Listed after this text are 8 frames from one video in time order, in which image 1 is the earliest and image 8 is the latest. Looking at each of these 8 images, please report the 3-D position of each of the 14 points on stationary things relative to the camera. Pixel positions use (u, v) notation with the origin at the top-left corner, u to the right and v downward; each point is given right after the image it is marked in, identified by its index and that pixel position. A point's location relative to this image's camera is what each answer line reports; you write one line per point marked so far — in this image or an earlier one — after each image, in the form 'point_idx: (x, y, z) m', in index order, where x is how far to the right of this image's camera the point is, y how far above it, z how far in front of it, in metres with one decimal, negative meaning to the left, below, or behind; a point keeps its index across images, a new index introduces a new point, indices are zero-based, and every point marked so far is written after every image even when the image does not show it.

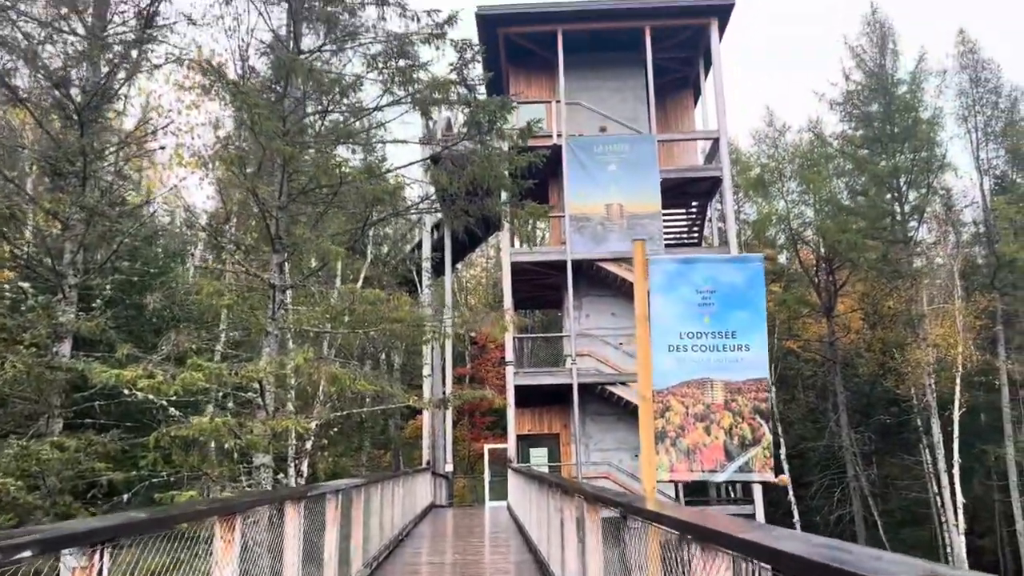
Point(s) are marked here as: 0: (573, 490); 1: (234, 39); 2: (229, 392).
0: (+0.7, -1.8, +7.2) m
1: (-3.3, +2.9, +10.2) m
2: (-3.2, -1.2, +9.4) m
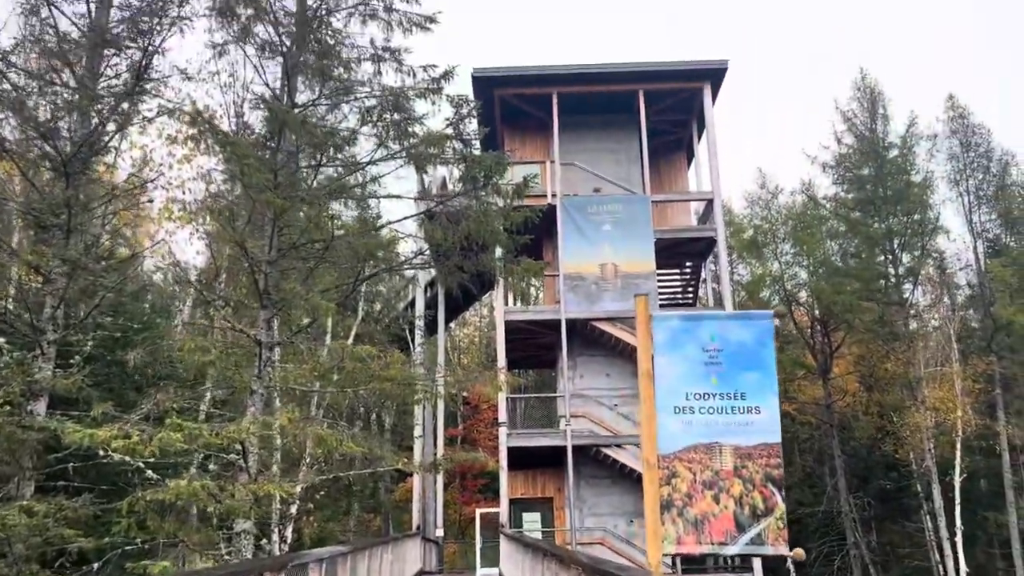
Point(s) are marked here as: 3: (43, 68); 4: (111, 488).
0: (+0.6, -2.2, +6.7) m
1: (-3.3, +2.2, +10.0) m
2: (-3.2, -1.8, +9.0) m
3: (-5.5, +2.6, +9.8) m
4: (-4.5, -2.3, +9.6) m
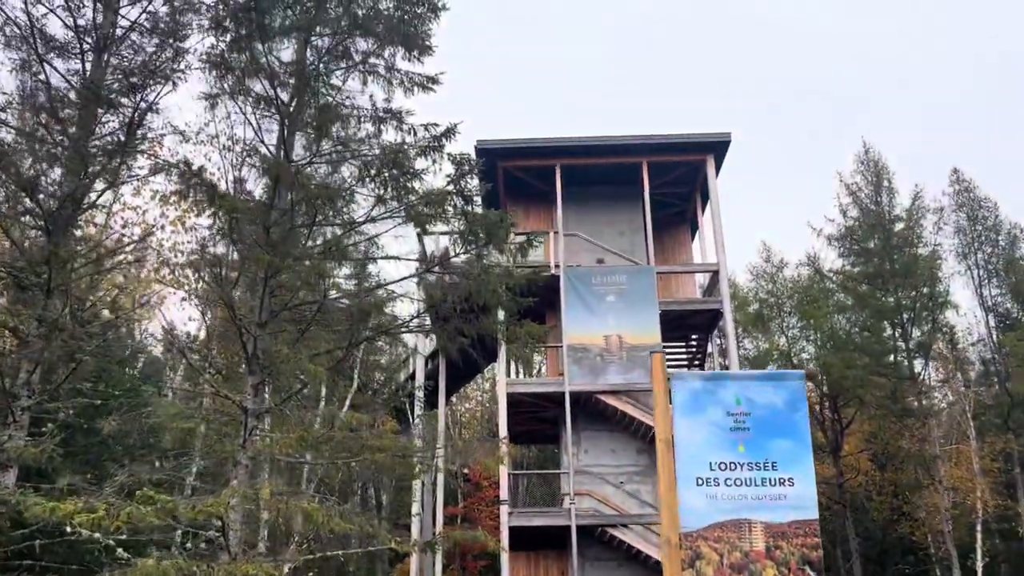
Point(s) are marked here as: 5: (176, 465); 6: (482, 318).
0: (+0.6, -2.7, +6.0) m
1: (-3.3, +1.5, +9.7) m
2: (-3.2, -2.4, +8.3) m
3: (-5.4, +1.9, +9.6) m
4: (-4.5, -2.9, +8.9) m
5: (-3.6, -1.9, +9.1) m
6: (-0.4, -0.4, +10.5) m
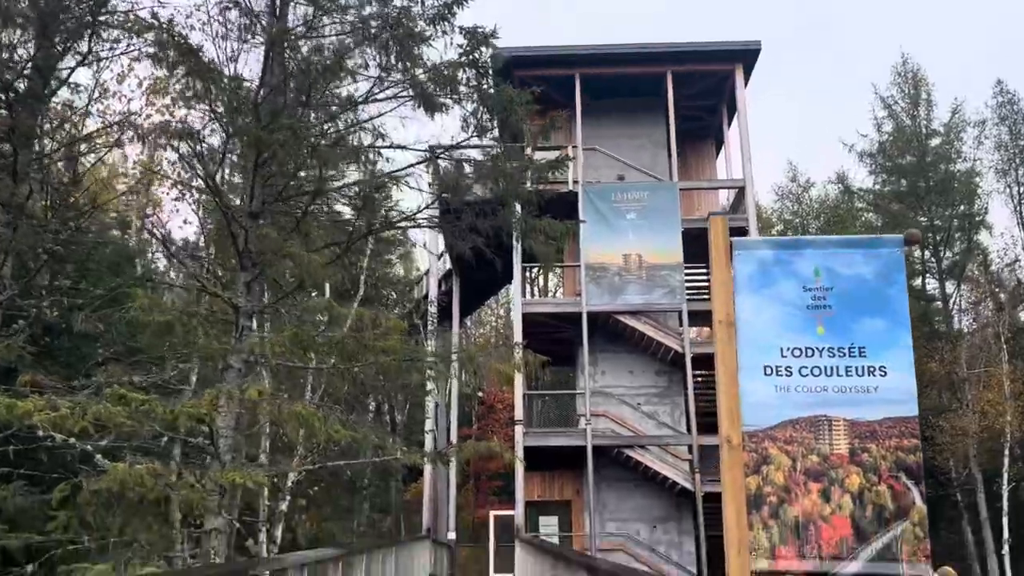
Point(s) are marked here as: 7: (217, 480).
0: (+0.7, -1.8, +5.3) m
1: (-3.0, +2.7, +8.7) m
2: (-3.0, -1.3, +7.6) m
3: (-5.2, +3.0, +8.5) m
4: (-4.4, -1.8, +8.2) m
5: (-3.4, -0.8, +8.3) m
6: (-0.2, +0.8, +9.6) m
7: (-2.4, -1.5, +6.8) m
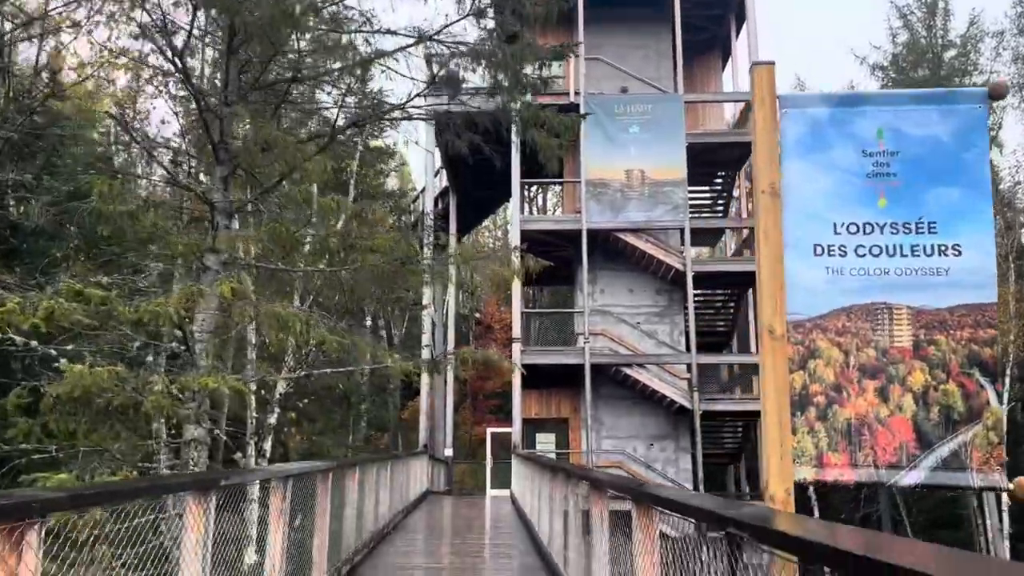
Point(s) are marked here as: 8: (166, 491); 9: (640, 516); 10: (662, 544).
0: (+0.7, -1.2, +4.8) m
1: (-3.0, +3.6, +7.8) m
2: (-3.0, -0.5, +7.1) m
3: (-5.2, +4.0, +7.6) m
4: (-4.4, -0.9, +7.7) m
5: (-3.4, +0.2, +7.7) m
6: (-0.2, +1.8, +8.8) m
7: (-2.4, -0.7, +6.2) m
8: (-1.8, -1.0, +4.4) m
9: (+0.8, -1.3, +5.0) m
10: (+0.8, -1.4, +4.6) m
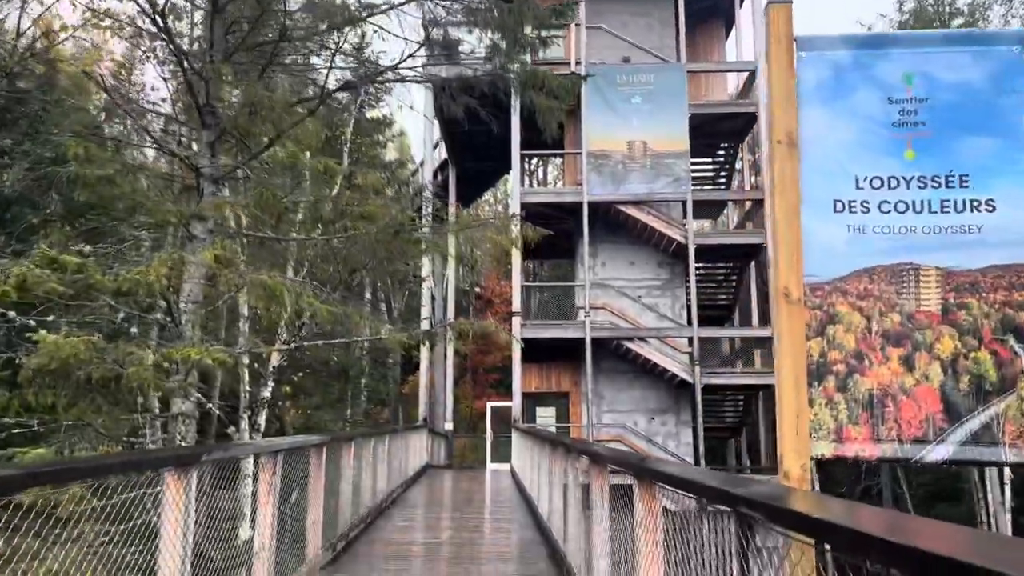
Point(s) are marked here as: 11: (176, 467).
0: (+0.7, -1.0, +4.6) m
1: (-3.1, +3.9, +7.4) m
2: (-3.1, -0.2, +6.8) m
3: (-5.2, +4.2, +7.2) m
4: (-4.4, -0.6, +7.5) m
5: (-3.5, +0.4, +7.4) m
6: (-0.2, +2.1, +8.5) m
7: (-2.4, -0.5, +6.0) m
8: (-1.8, -0.9, +4.2) m
9: (+0.7, -1.2, +4.8) m
10: (+0.8, -1.2, +4.4) m
11: (-1.8, -1.0, +4.5) m
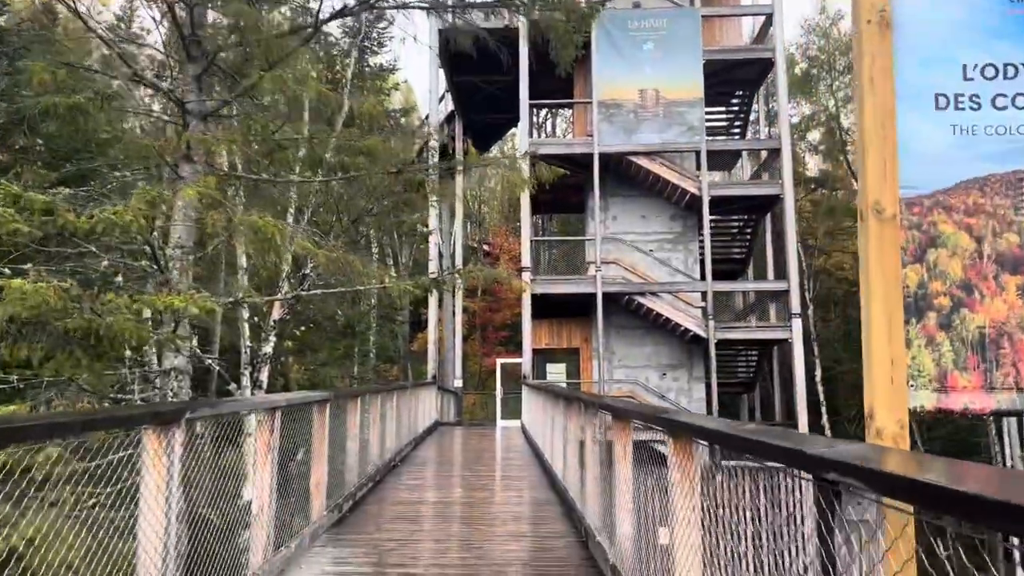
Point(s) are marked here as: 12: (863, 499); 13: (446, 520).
0: (+0.8, -0.7, +4.1) m
1: (-3.0, +4.3, +6.7) m
2: (-3.0, +0.2, +6.3) m
3: (-5.1, +4.6, +6.5) m
4: (-4.3, -0.2, +7.0) m
5: (-3.3, +0.9, +6.9) m
6: (-0.1, +2.6, +7.9) m
7: (-2.3, -0.1, +5.5) m
8: (-1.7, -0.6, +3.7) m
9: (+0.8, -0.8, +4.3) m
10: (+0.9, -0.9, +3.9) m
11: (-1.7, -0.7, +4.1) m
12: (+0.9, -0.5, +2.2) m
13: (-0.7, -2.4, +8.8) m
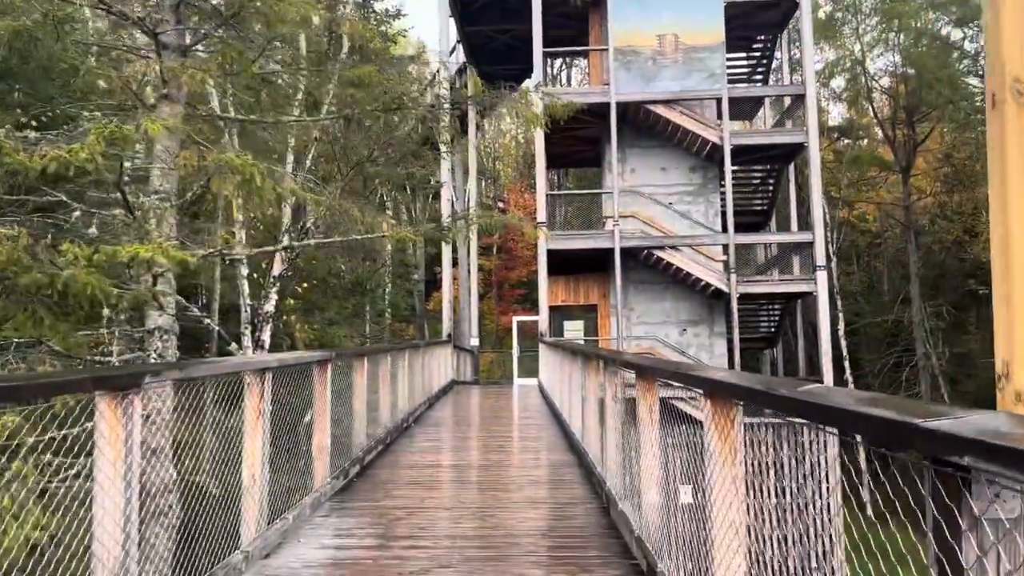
0: (+0.9, -0.4, +3.5) m
1: (-2.9, +4.7, +5.9) m
2: (-2.9, +0.5, +5.7) m
3: (-5.1, +4.9, +5.7) m
4: (-4.2, +0.2, +6.5) m
5: (-3.3, +1.2, +6.3) m
6: (0.0, +3.1, +7.1) m
7: (-2.2, +0.2, +4.9) m
8: (-1.7, -0.4, +3.1) m
9: (+0.9, -0.6, +3.7) m
10: (+0.9, -0.7, +3.3) m
11: (-1.7, -0.4, +3.5) m
12: (+0.9, -0.4, +1.6) m
13: (-0.5, -1.9, +8.3) m
